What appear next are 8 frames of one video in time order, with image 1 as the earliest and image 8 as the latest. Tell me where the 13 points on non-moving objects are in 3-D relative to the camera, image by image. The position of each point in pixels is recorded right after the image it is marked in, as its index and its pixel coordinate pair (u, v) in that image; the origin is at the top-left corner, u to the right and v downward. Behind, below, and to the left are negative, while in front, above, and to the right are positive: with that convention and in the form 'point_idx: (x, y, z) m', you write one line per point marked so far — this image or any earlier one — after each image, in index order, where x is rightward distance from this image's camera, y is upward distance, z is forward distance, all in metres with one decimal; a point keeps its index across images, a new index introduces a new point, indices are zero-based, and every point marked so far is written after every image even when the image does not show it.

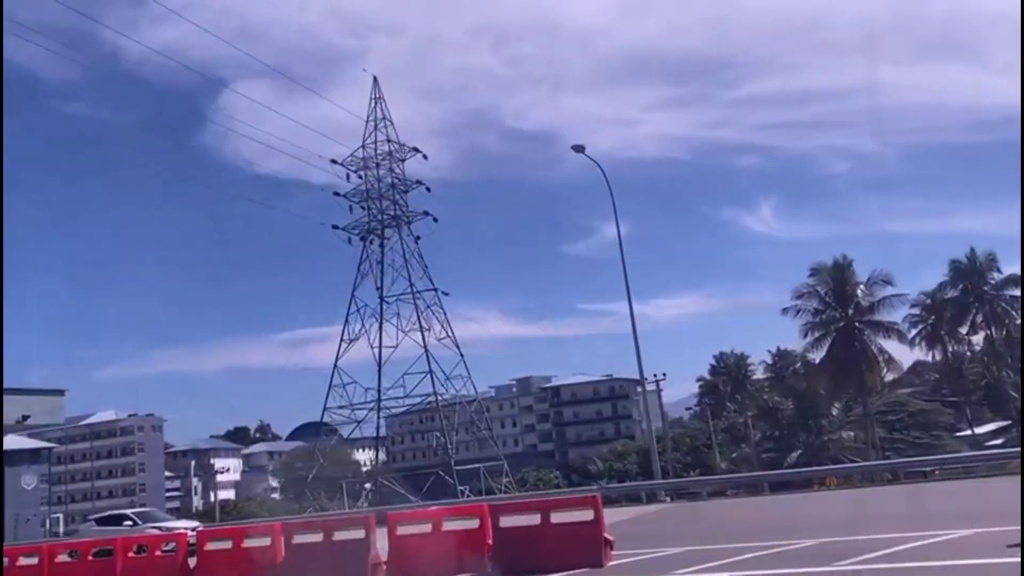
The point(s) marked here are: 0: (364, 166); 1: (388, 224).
0: (-2.7, +2.2, +19.1) m
1: (-2.2, +1.2, +18.8) m
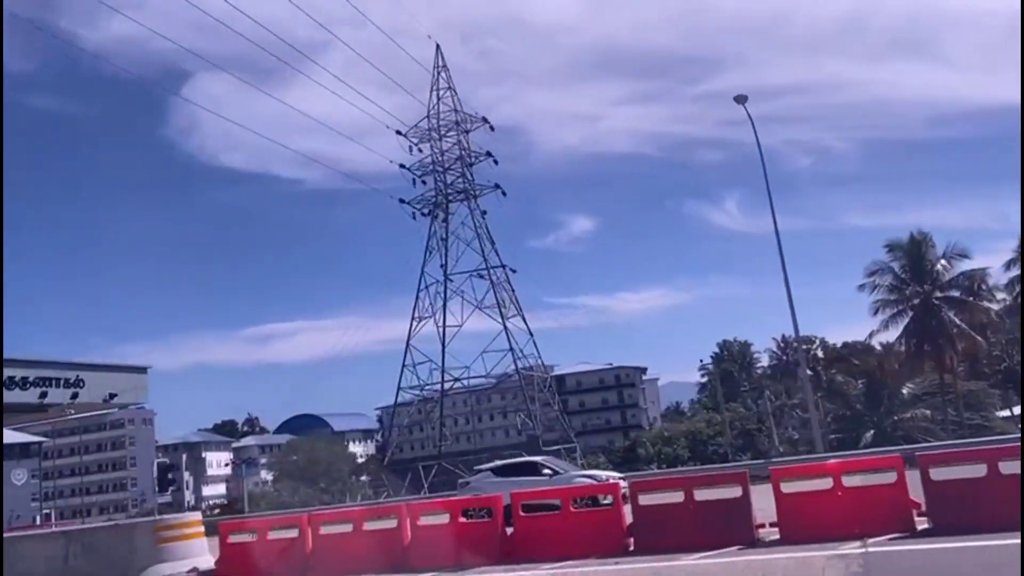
0: (-1.5, +2.6, +18.3) m
1: (-1.0, +1.6, +18.1) m
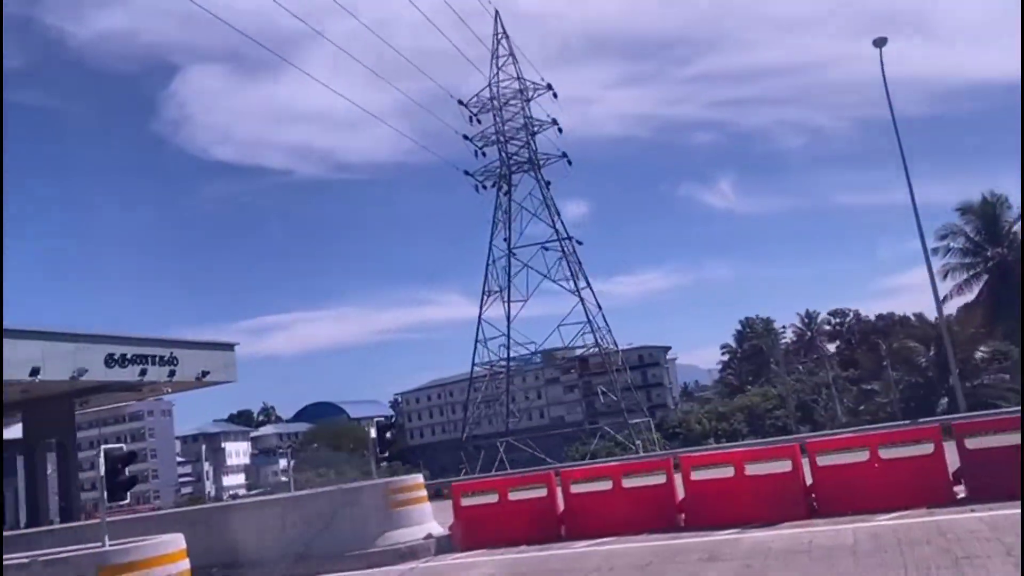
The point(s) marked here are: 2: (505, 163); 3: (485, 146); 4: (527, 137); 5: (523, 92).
0: (-0.5, +3.0, +17.8) m
1: (+0.1, +2.0, +17.6) m
2: (-0.2, +2.0, +17.5) m
3: (-0.6, +2.4, +17.5) m
4: (+0.2, +2.5, +17.6) m
5: (+0.1, +3.2, +17.3) m
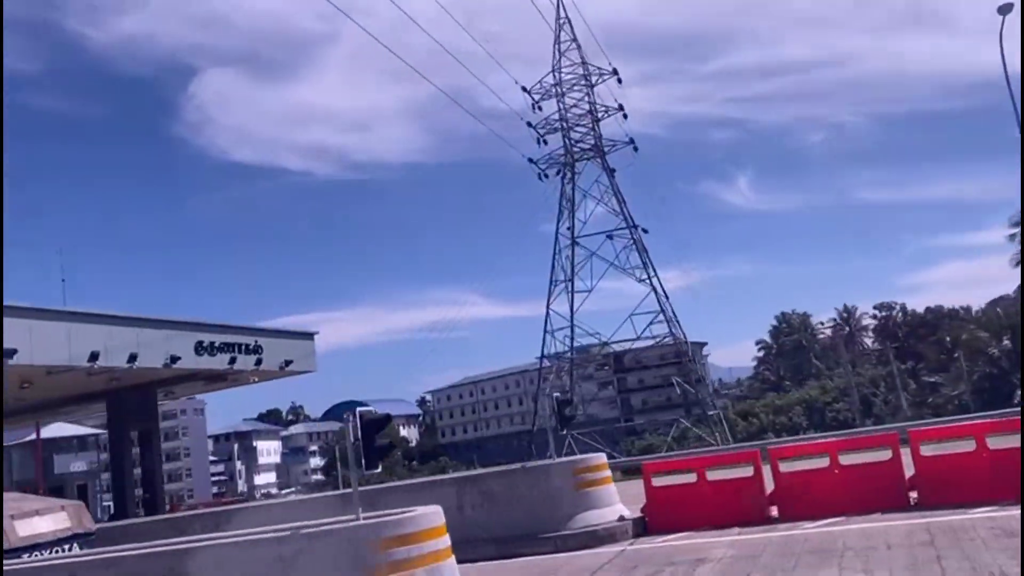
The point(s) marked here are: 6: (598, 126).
0: (+0.6, +3.2, +17.5) m
1: (+1.2, +2.2, +17.3) m
2: (+0.8, +2.2, +17.1) m
3: (+0.5, +2.5, +17.2) m
4: (+1.2, +2.7, +17.2) m
5: (+1.1, +3.4, +17.0) m
6: (+1.4, +2.6, +17.2) m
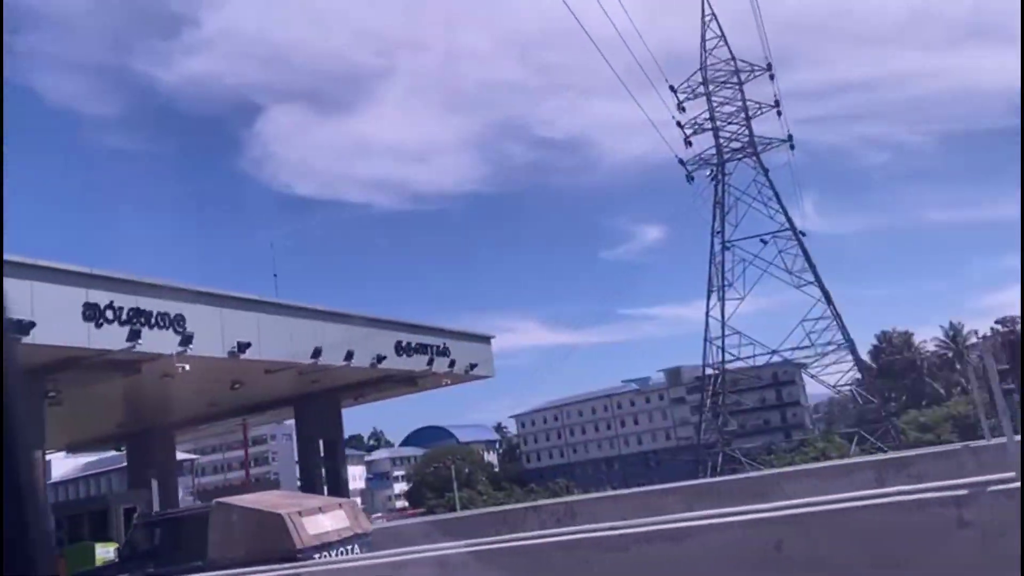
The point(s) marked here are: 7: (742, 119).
0: (+2.9, +3.1, +16.9) m
1: (+3.5, +2.1, +16.6) m
2: (+3.2, +2.1, +16.4) m
3: (+2.8, +2.4, +16.5) m
4: (+3.6, +2.6, +16.5) m
5: (+3.4, +3.3, +16.3) m
6: (+3.7, +2.5, +16.5) m
7: (+3.6, +2.6, +16.8) m
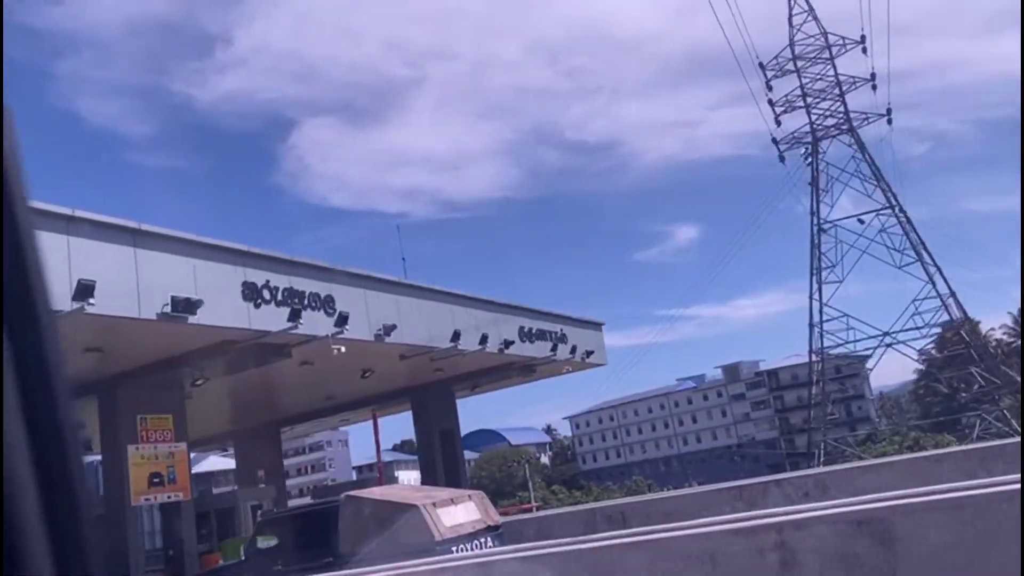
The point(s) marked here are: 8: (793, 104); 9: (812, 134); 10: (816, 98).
0: (+4.2, +3.3, +16.4) m
1: (+4.8, +2.3, +16.1) m
2: (+4.5, +2.3, +15.9) m
3: (+4.1, +2.7, +16.0) m
4: (+4.9, +2.8, +16.0) m
5: (+4.7, +3.5, +15.8) m
6: (+5.0, +2.8, +16.0) m
7: (+4.8, +2.8, +16.3) m
8: (+4.3, +2.8, +16.2) m
9: (+4.5, +2.3, +15.9) m
10: (+4.5, +2.8, +15.9) m
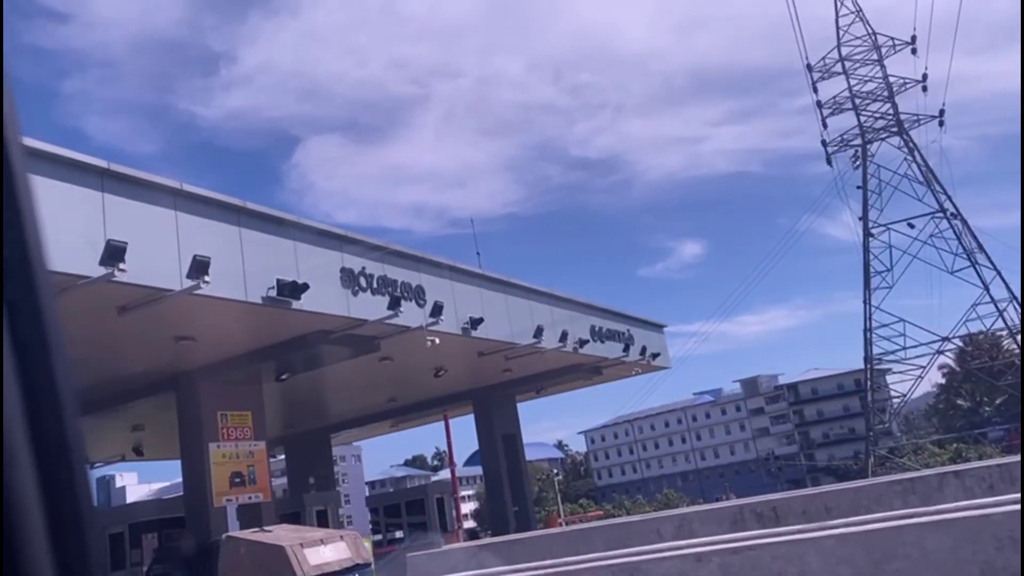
0: (+4.9, +3.2, +16.1) m
1: (+5.4, +2.2, +15.8) m
2: (+5.1, +2.3, +15.6) m
3: (+4.7, +2.6, +15.7) m
4: (+5.5, +2.7, +15.7) m
5: (+5.3, +3.5, +15.5) m
6: (+5.6, +2.7, +15.7) m
7: (+5.5, +2.7, +16.0) m
8: (+4.9, +2.7, +15.9) m
9: (+5.1, +2.2, +15.6) m
10: (+5.2, +2.7, +15.6) m
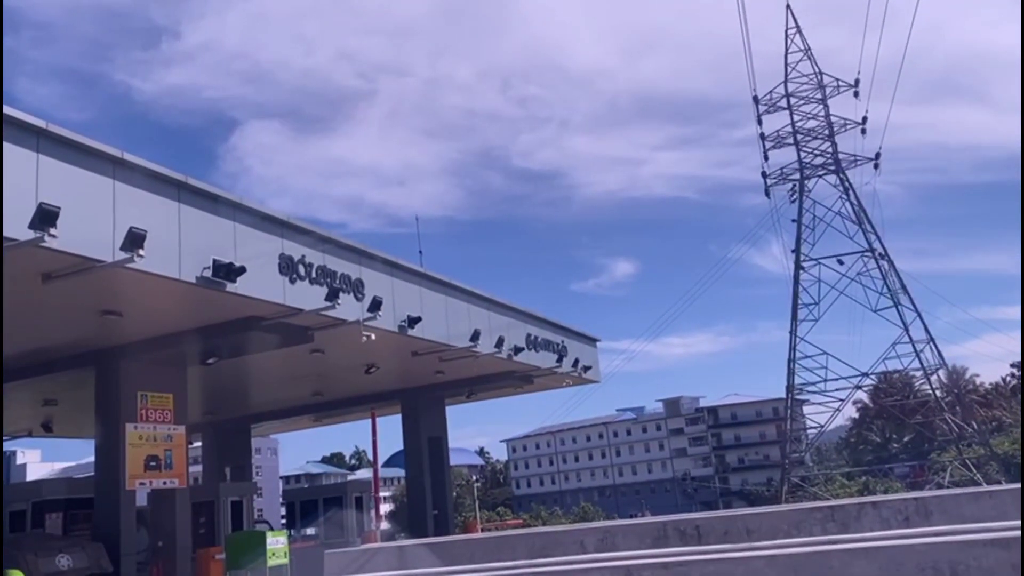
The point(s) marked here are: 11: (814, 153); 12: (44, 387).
0: (+4.1, +2.8, +16.3) m
1: (+4.6, +1.7, +16.0) m
2: (+4.3, +1.8, +15.8) m
3: (+4.0, +2.1, +16.0) m
4: (+4.7, +2.3, +16.0) m
5: (+4.6, +3.0, +15.8) m
6: (+4.9, +2.2, +15.9) m
7: (+4.7, +2.2, +16.2) m
8: (+4.2, +2.2, +16.1) m
9: (+4.3, +1.7, +15.8) m
10: (+4.4, +2.3, +15.9) m
11: (+4.4, +2.0, +15.5) m
12: (-7.6, -1.6, +17.3) m
